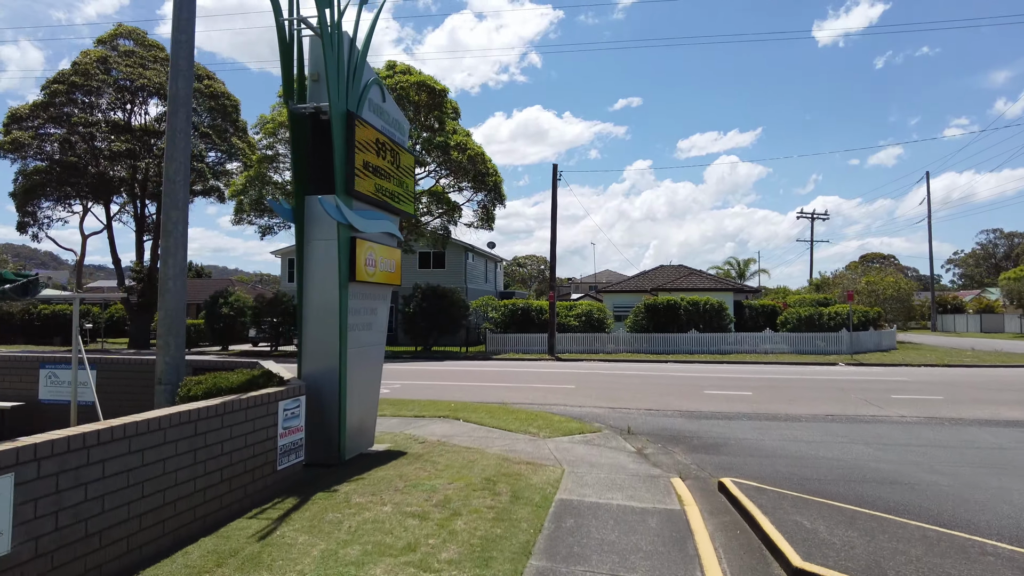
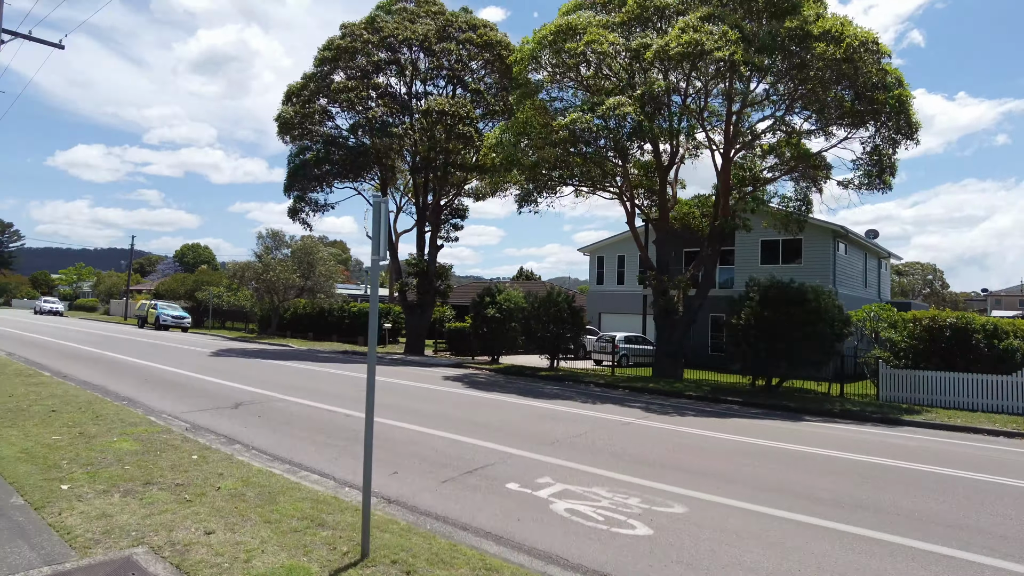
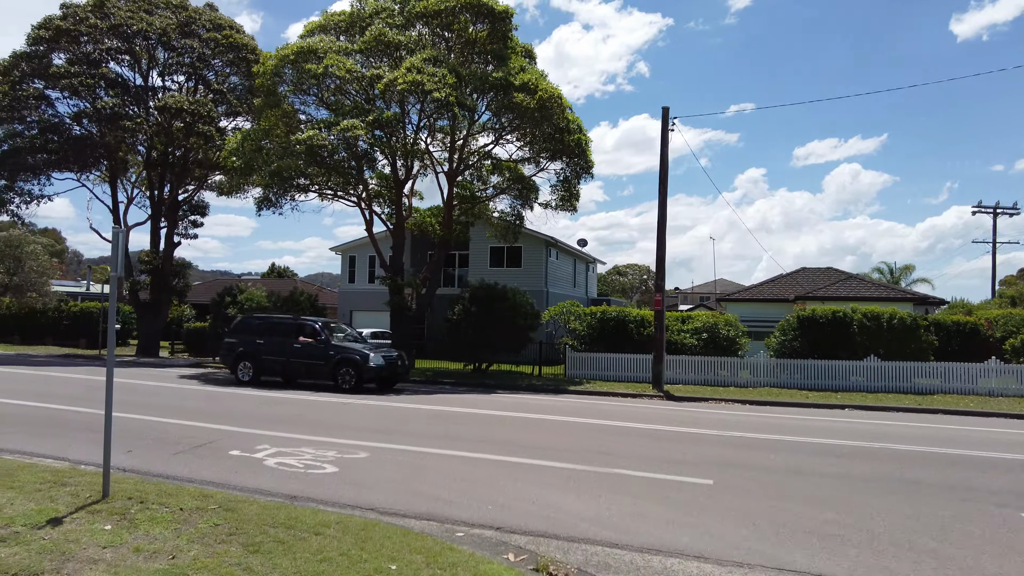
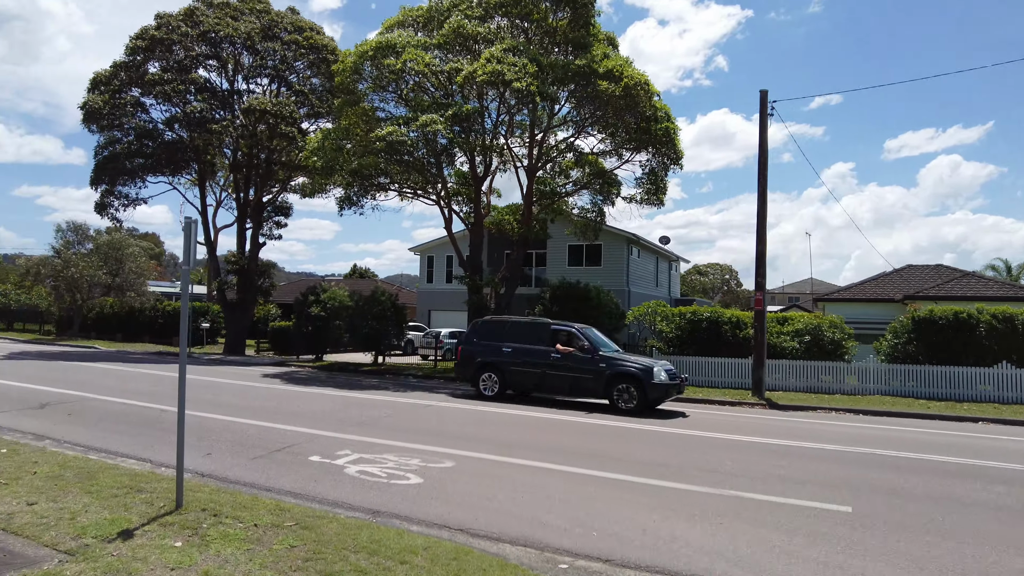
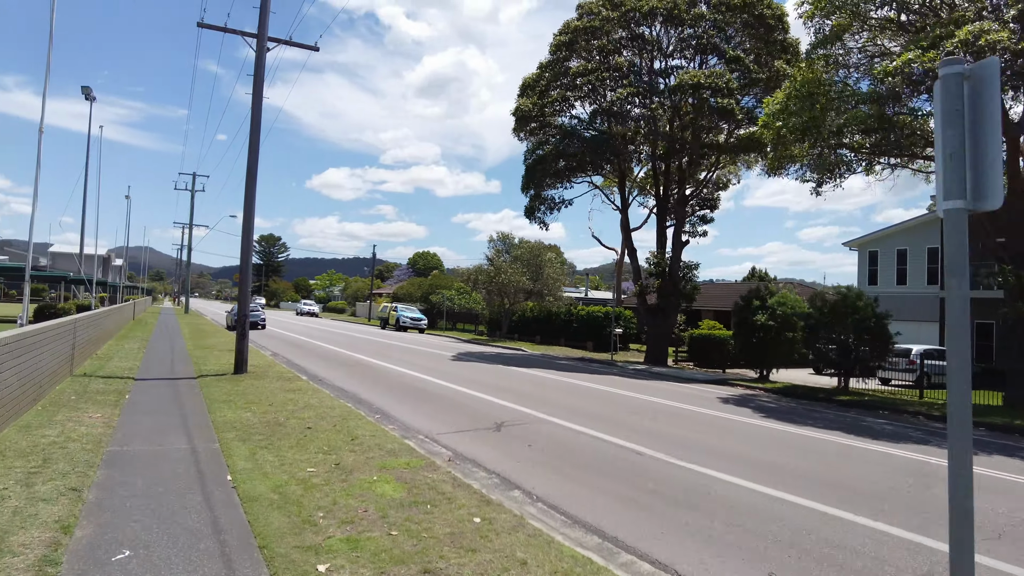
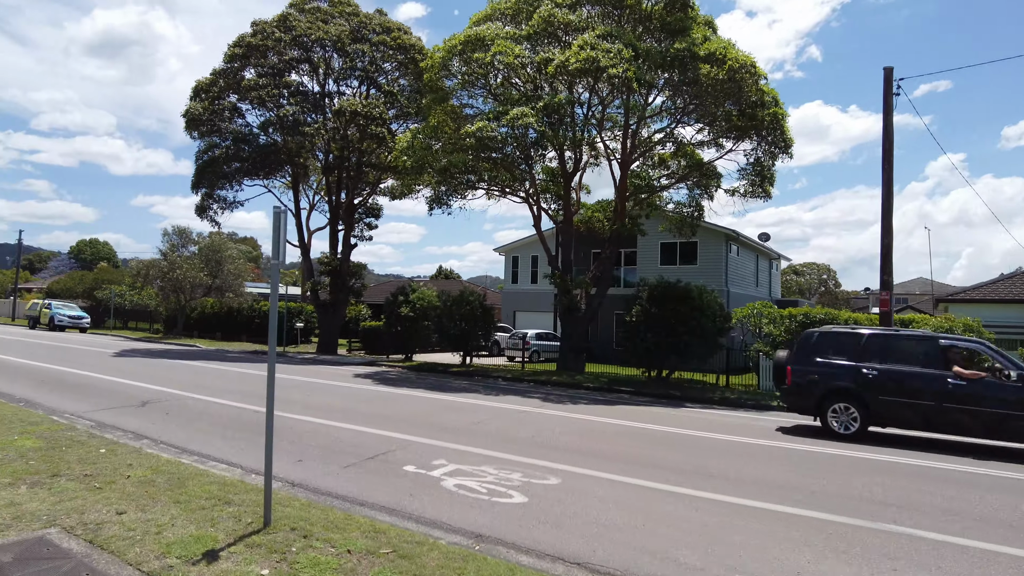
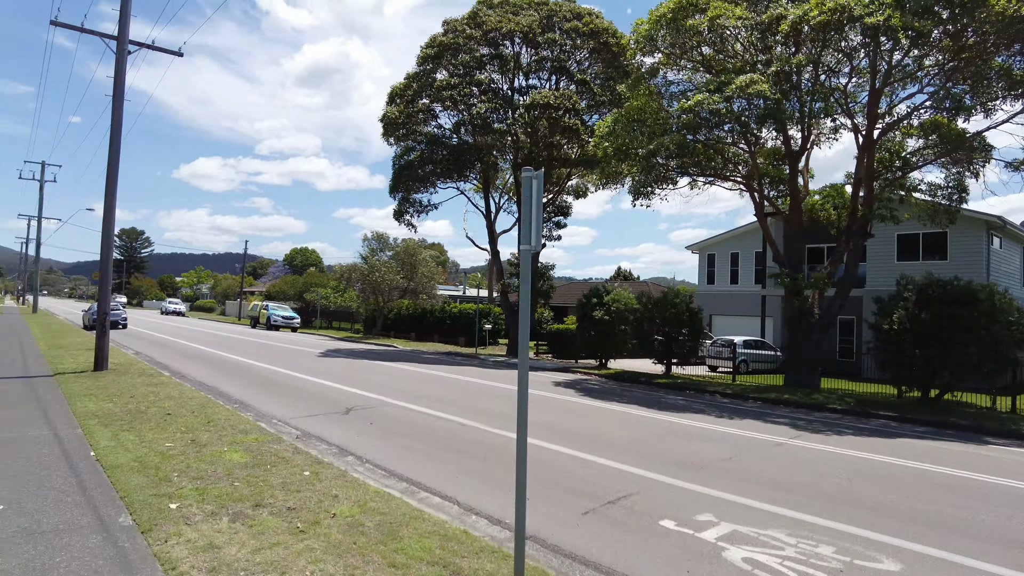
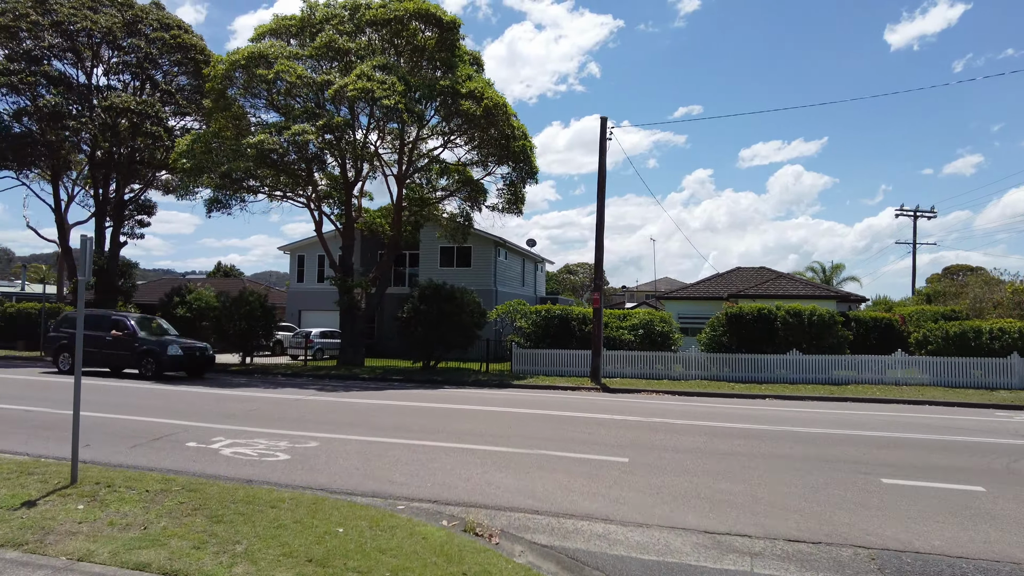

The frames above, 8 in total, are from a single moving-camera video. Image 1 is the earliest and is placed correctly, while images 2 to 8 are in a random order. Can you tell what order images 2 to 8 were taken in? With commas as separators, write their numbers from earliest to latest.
8, 3, 4, 6, 2, 7, 5
